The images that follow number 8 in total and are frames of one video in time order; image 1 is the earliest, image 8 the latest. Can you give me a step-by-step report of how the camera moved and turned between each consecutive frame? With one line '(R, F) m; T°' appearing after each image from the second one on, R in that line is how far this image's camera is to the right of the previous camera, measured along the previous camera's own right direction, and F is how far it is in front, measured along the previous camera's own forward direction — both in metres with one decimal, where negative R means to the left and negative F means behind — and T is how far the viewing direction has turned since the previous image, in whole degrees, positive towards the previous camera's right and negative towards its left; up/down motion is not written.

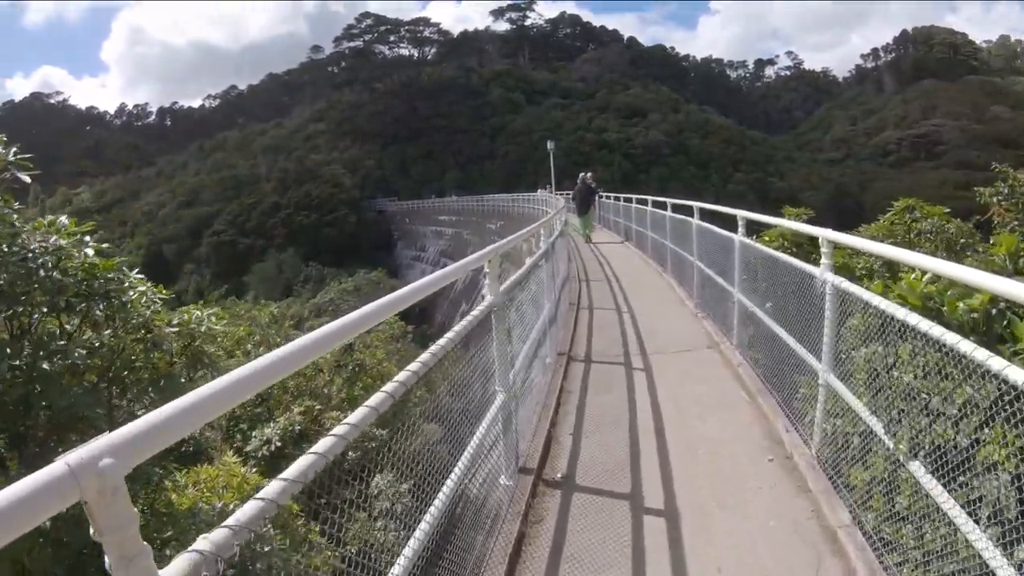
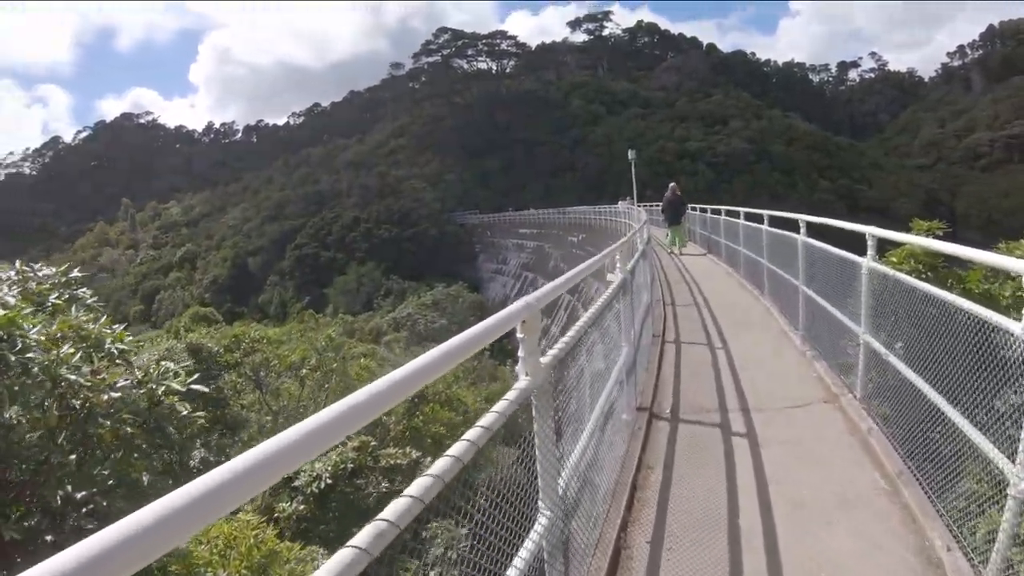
(+0.2, +1.3) m; -6°
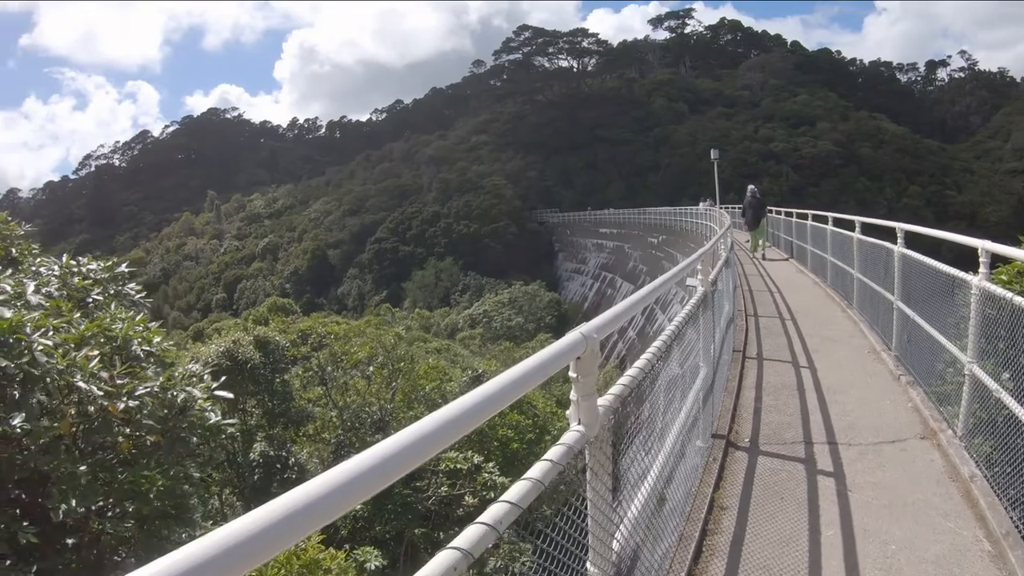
(+0.1, +0.4) m; -6°
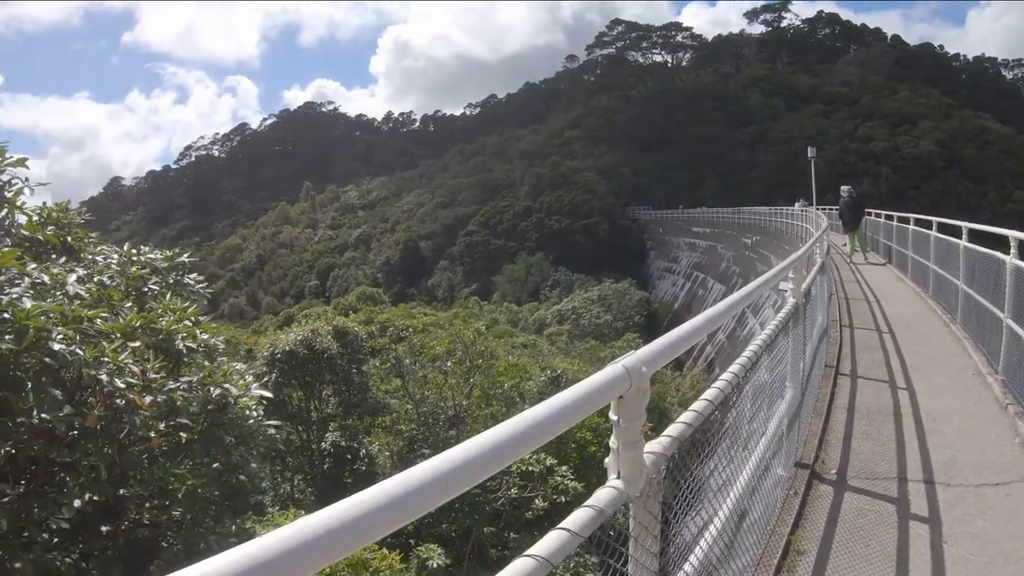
(+0.2, +0.4) m; -7°
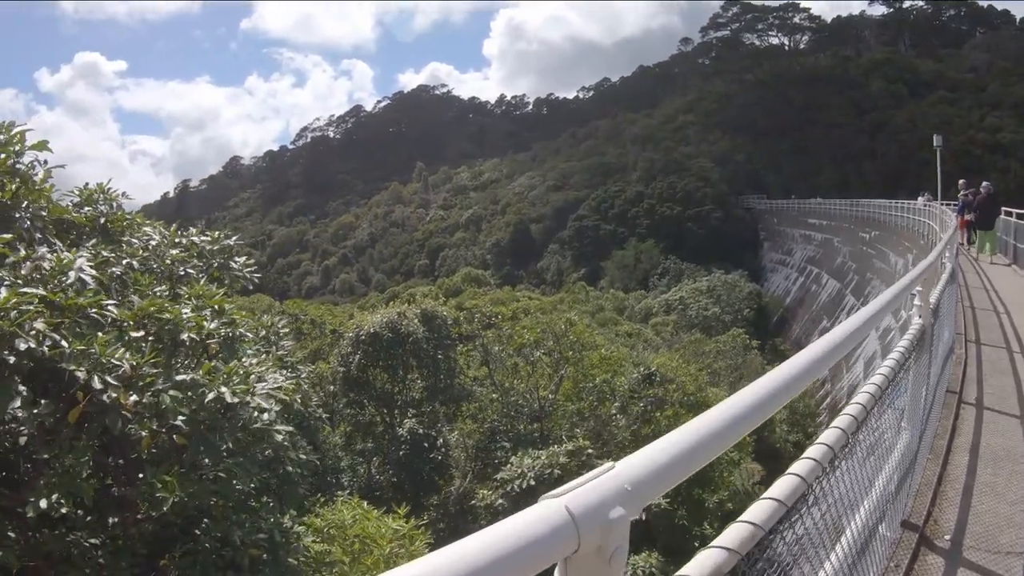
(+0.4, +0.1) m; -9°
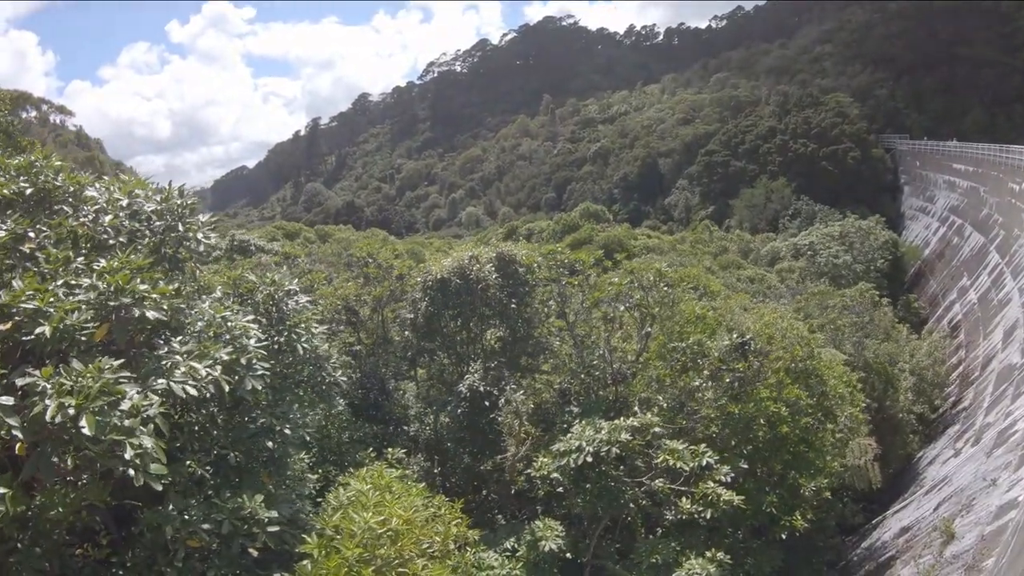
(+0.5, -0.4) m; -10°
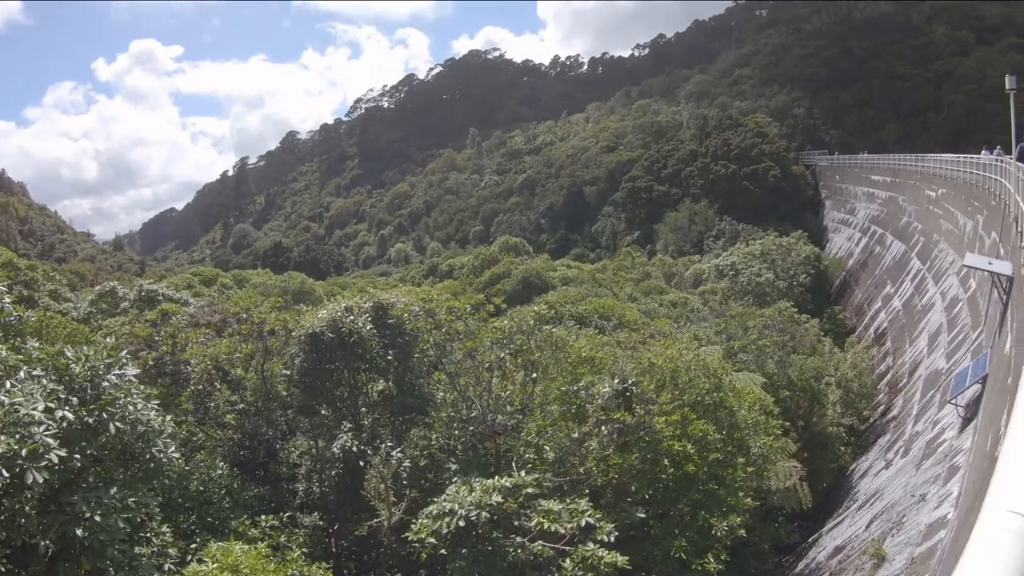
(+0.5, +0.4) m; +4°
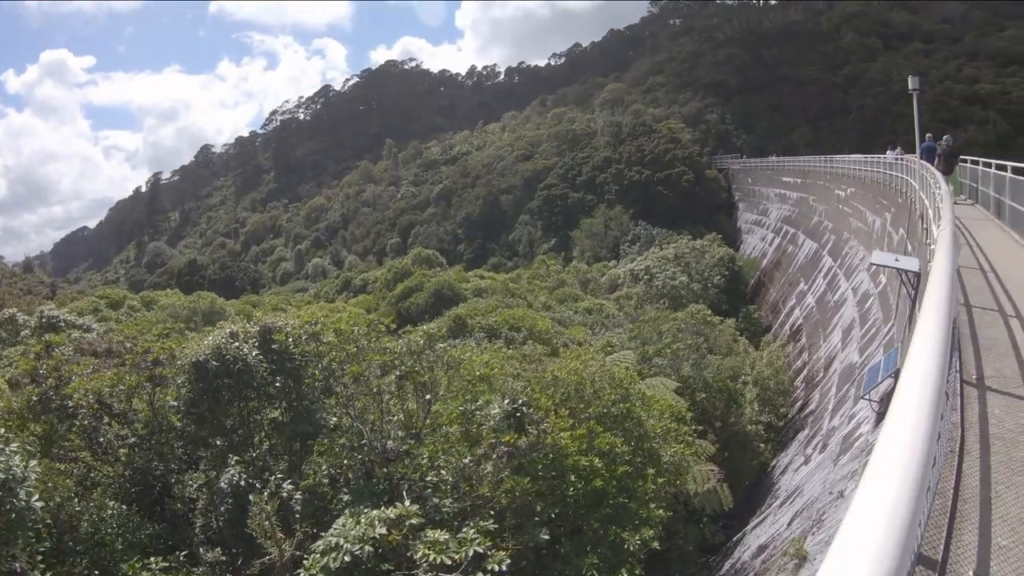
(+0.3, +0.1) m; +5°
